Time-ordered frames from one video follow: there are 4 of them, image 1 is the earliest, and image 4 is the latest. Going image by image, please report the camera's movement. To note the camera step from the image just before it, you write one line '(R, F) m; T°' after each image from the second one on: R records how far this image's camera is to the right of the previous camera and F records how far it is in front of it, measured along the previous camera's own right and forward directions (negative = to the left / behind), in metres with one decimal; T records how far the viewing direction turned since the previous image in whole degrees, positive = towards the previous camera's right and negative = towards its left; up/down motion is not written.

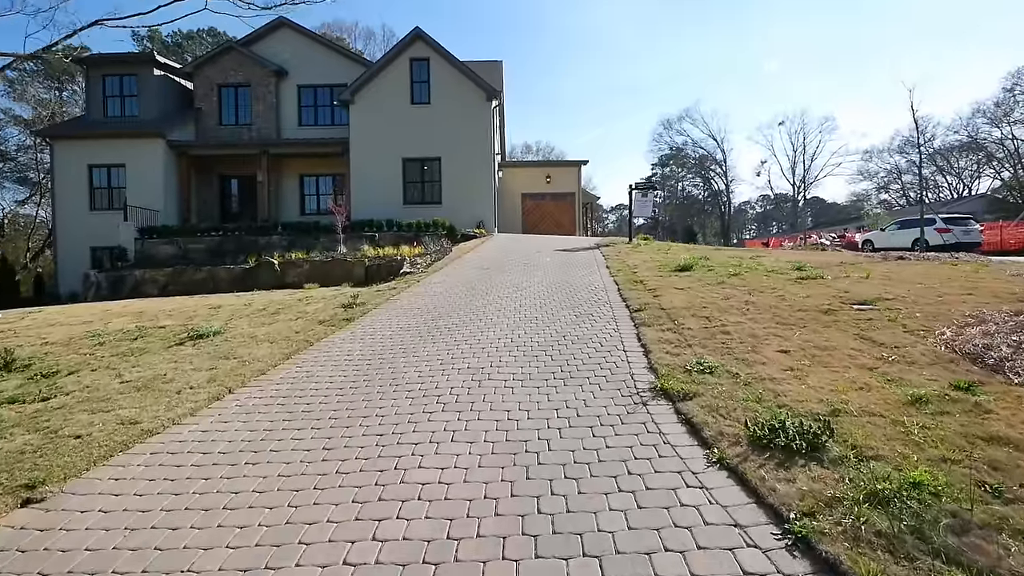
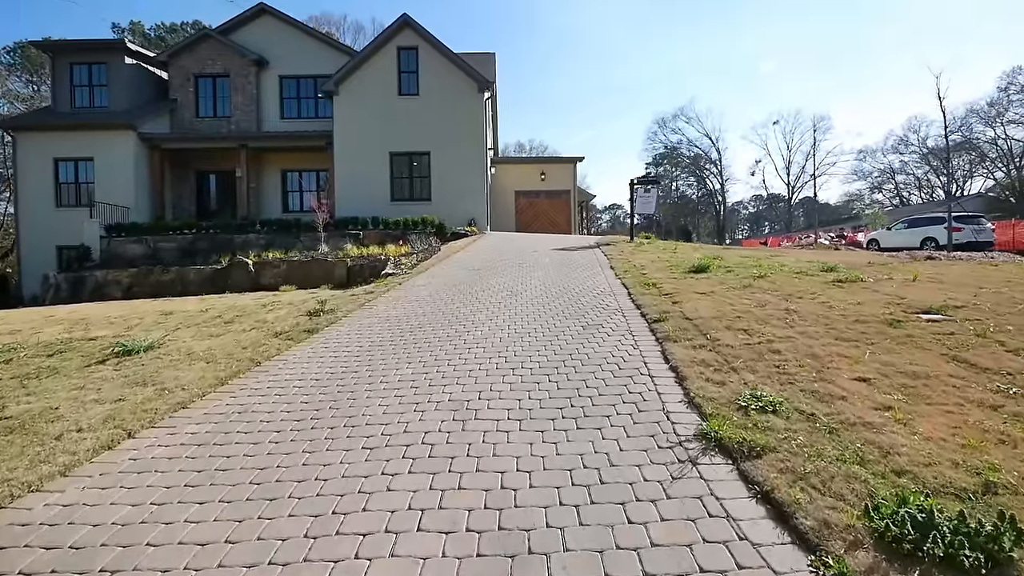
(0.0, +1.5) m; +1°
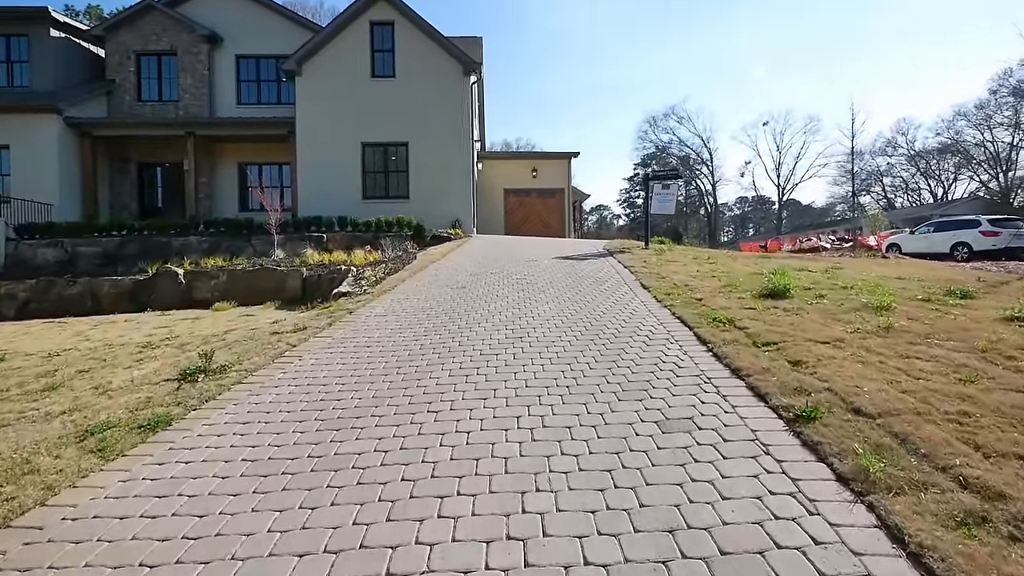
(-0.3, +3.4) m; +2°
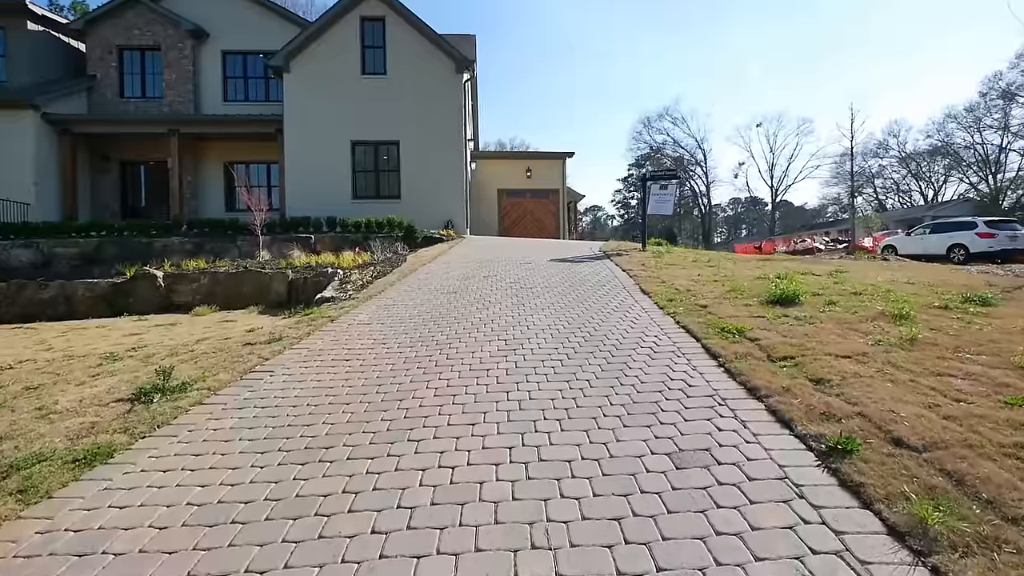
(0.0, +0.5) m; +1°
